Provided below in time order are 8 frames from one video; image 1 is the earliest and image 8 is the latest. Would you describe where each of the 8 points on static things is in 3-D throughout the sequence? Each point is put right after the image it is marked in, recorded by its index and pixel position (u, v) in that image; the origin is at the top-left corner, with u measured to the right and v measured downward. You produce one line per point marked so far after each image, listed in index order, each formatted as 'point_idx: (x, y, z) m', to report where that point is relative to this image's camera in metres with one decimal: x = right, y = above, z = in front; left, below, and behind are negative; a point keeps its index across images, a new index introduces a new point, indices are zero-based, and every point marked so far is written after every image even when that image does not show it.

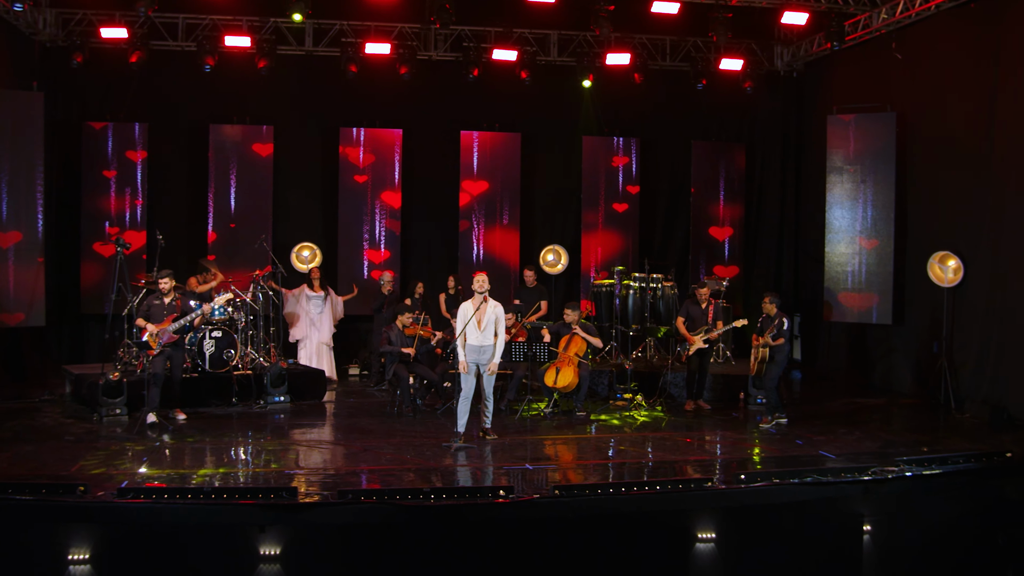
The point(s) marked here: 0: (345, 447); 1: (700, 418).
0: (-1.8, -1.7, +8.4) m
1: (+2.3, -1.5, +9.5) m
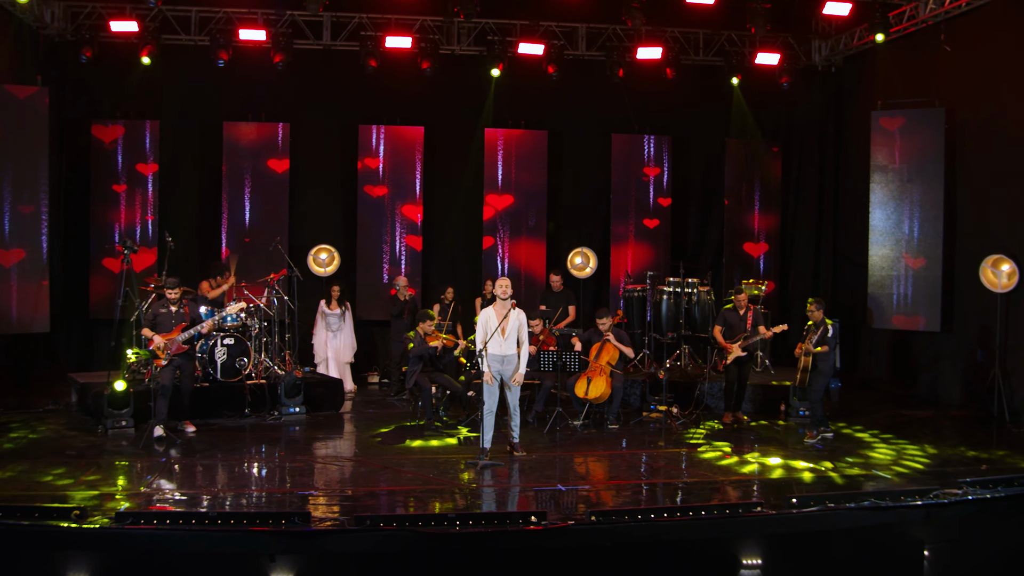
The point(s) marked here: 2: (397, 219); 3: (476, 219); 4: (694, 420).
0: (-1.5, -1.7, +7.8) m
1: (+2.6, -1.6, +8.9) m
2: (-1.7, +1.0, +11.9) m
3: (-0.6, +1.0, +12.4) m
4: (+2.2, -1.6, +9.3) m
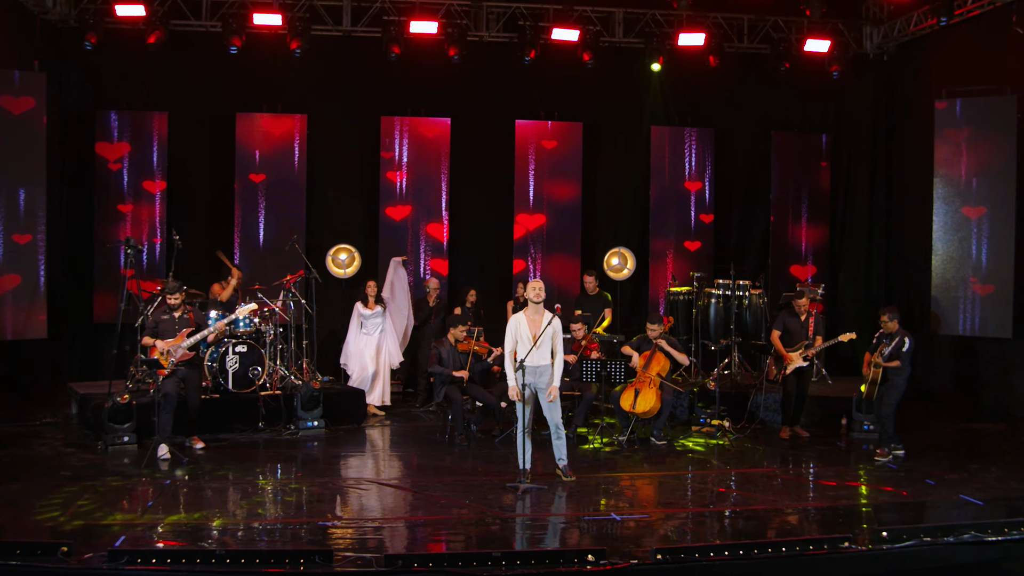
0: (-1.1, -1.8, +7.1) m
1: (+3.0, -1.6, +8.0) m
2: (-1.3, +1.0, +11.2) m
3: (-0.1, +1.0, +11.6) m
4: (+2.6, -1.6, +8.4) m
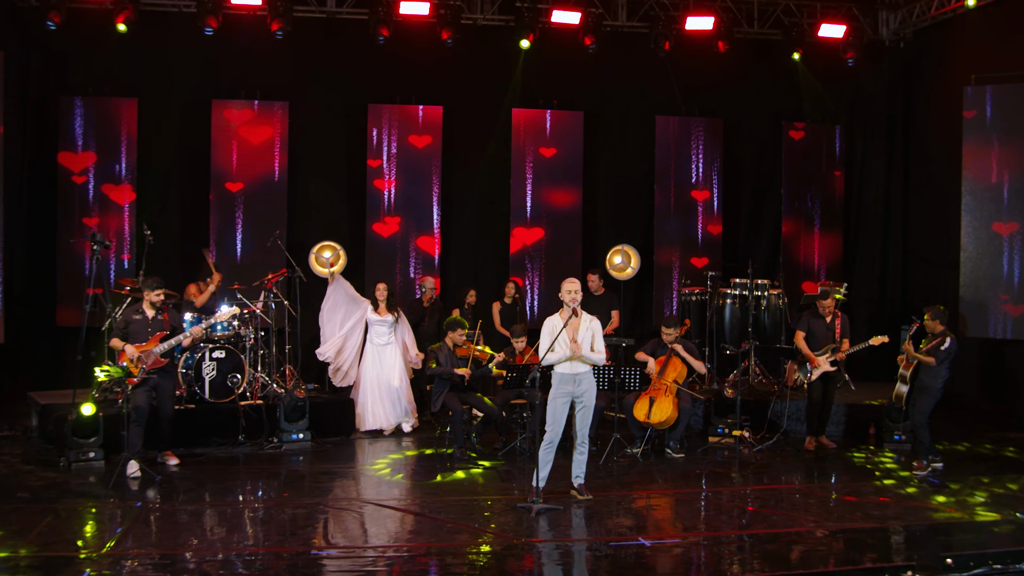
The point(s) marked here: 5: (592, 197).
0: (-1.0, -1.8, +6.4) m
1: (+3.0, -1.6, +7.4) m
2: (-1.3, +1.0, +10.5) m
3: (-0.2, +1.0, +10.9) m
4: (+2.6, -1.6, +7.8) m
5: (+1.1, +1.3, +10.9) m
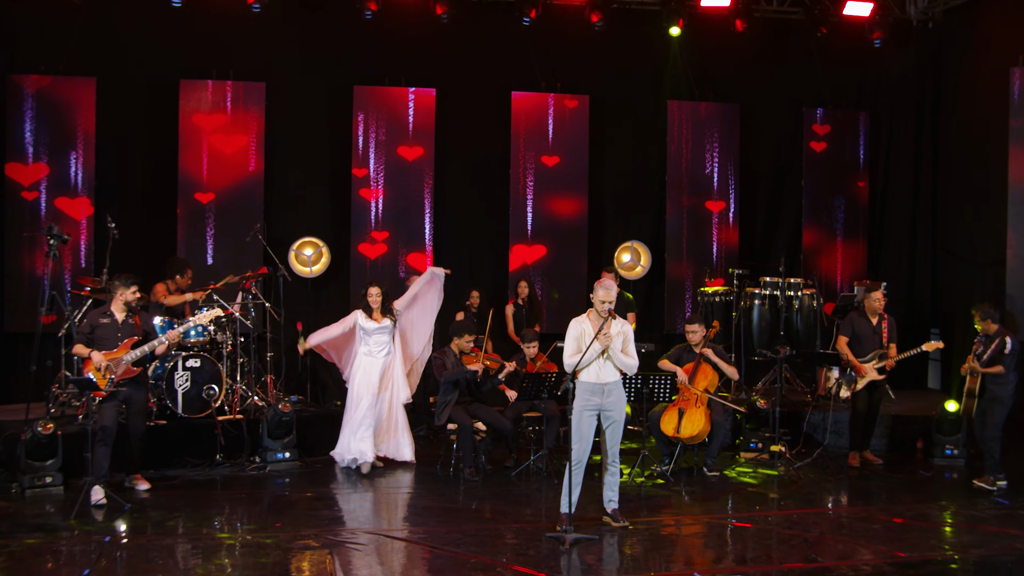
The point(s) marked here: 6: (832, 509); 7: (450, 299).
0: (-0.8, -1.8, +5.5) m
1: (+3.2, -1.6, +6.7) m
2: (-1.3, +1.0, +9.6) m
3: (-0.1, +1.0, +10.0) m
4: (+2.7, -1.6, +7.1) m
5: (+1.1, +1.3, +10.1) m
6: (+2.5, -1.7, +6.2) m
7: (-0.8, -0.1, +9.9) m
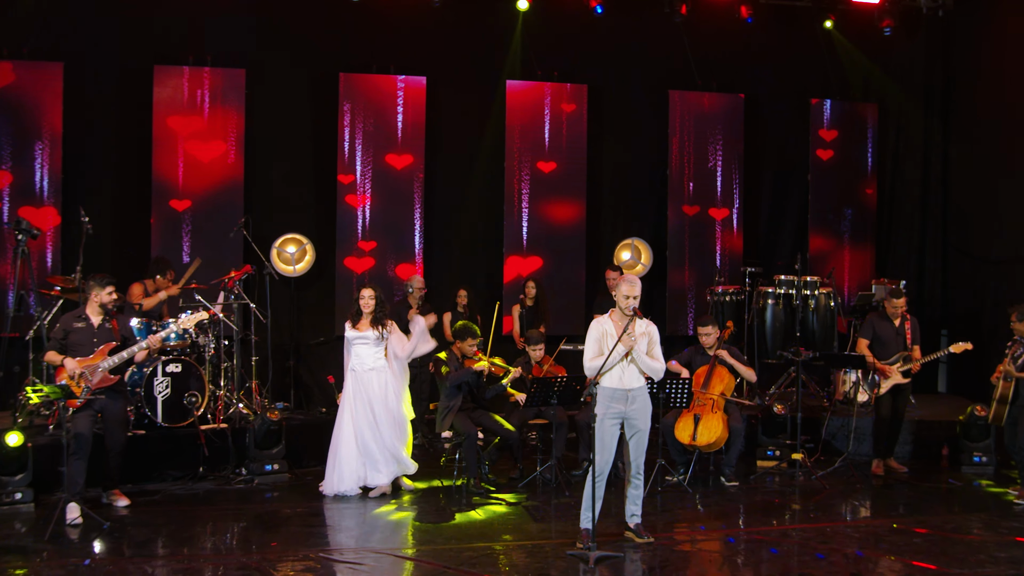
0: (-0.7, -1.8, +5.1) m
1: (+3.2, -1.6, +6.4) m
2: (-1.3, +1.0, +9.1) m
3: (-0.2, +1.0, +9.6) m
4: (+2.8, -1.6, +6.8) m
5: (+1.1, +1.3, +9.7) m
6: (+2.6, -1.7, +5.8) m
7: (-0.8, -0.1, +9.4) m
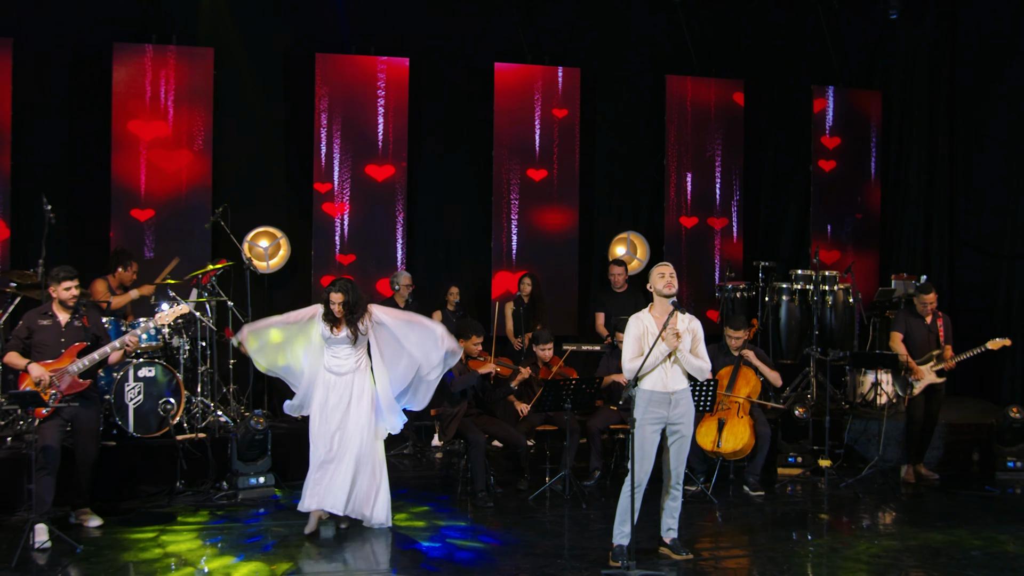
0: (-0.5, -1.7, +4.5) m
1: (+3.3, -1.6, +6.1) m
2: (-1.4, +1.0, +8.5) m
3: (-0.3, +1.1, +9.1) m
4: (+2.9, -1.6, +6.4) m
5: (+1.0, +1.3, +9.3) m
6: (+2.7, -1.7, +5.5) m
7: (-0.9, -0.1, +8.9) m
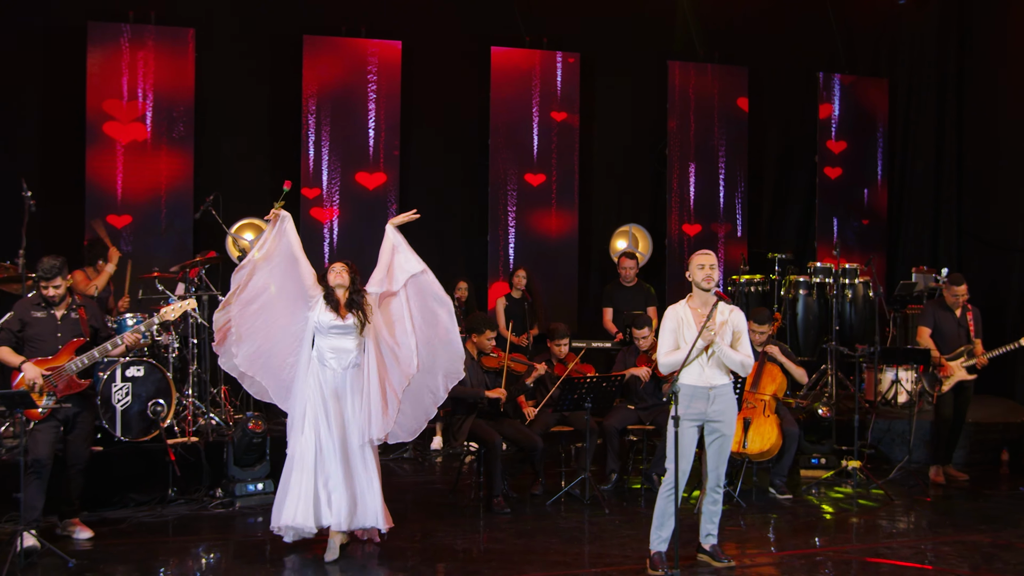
0: (-0.3, -1.7, +4.2) m
1: (+3.5, -1.6, +5.9) m
2: (-1.3, +1.0, +8.1) m
3: (-0.3, +1.1, +8.8) m
4: (+3.0, -1.5, +6.2) m
5: (+1.0, +1.3, +9.0) m
6: (+2.9, -1.6, +5.3) m
7: (-0.9, -0.1, +8.5) m
